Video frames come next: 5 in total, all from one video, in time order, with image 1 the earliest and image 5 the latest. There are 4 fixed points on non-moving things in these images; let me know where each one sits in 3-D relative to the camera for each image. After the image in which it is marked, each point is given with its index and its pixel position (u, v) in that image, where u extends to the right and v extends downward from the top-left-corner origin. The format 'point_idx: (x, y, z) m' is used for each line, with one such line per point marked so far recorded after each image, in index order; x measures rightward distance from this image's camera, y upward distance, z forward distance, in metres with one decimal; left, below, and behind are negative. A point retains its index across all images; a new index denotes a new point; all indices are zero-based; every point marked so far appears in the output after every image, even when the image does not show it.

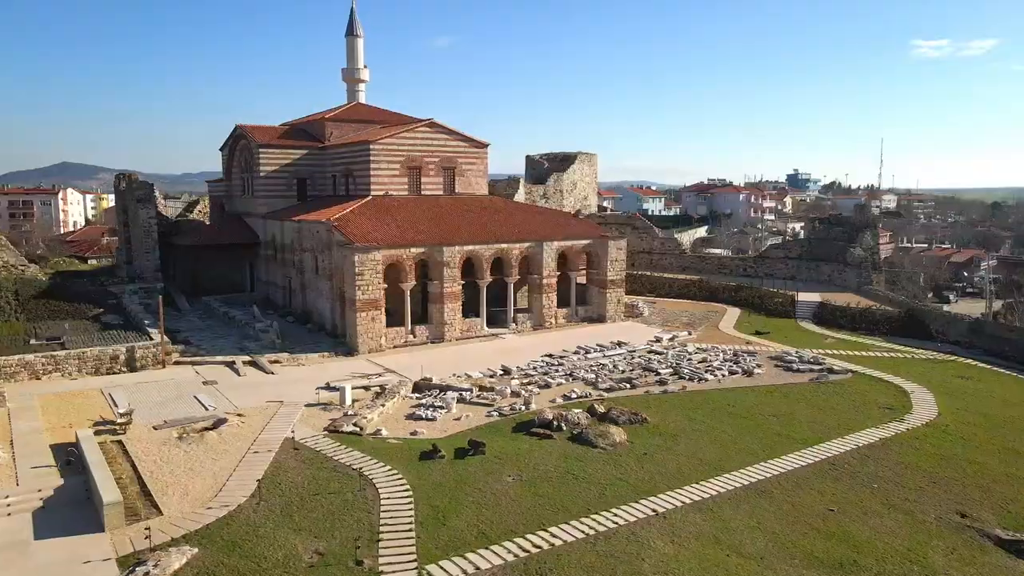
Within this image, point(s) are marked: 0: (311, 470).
0: (-4.3, -3.9, +15.7) m
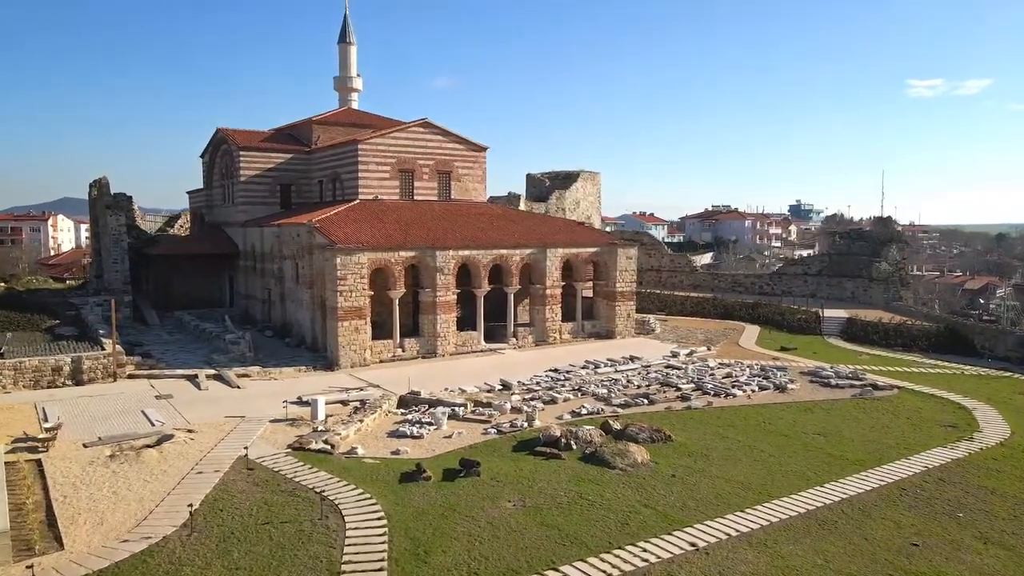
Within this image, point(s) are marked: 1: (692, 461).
0: (-4.3, -3.6, +12.7) m
1: (+3.7, -3.6, +15.3) m
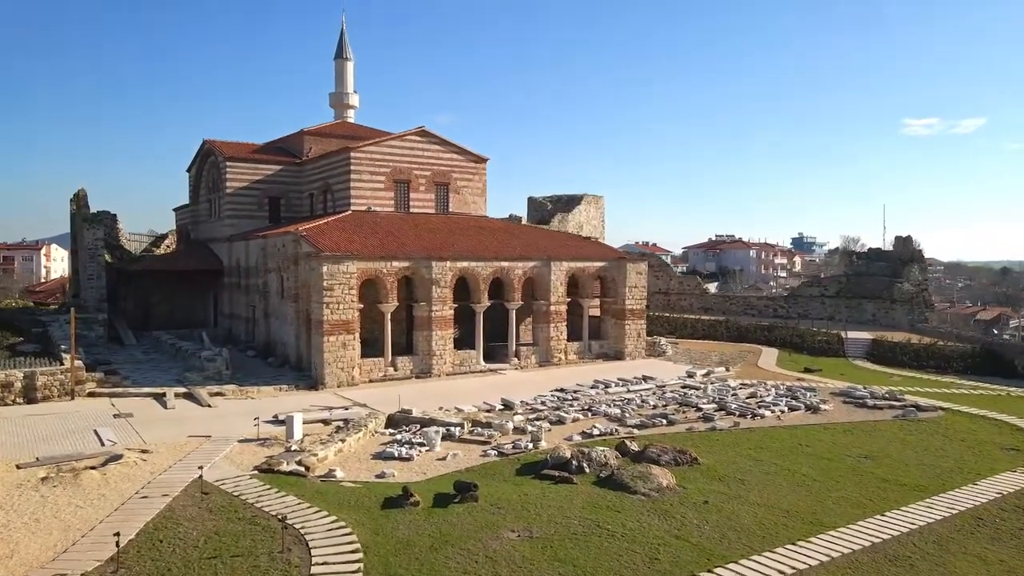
0: (-4.3, -3.4, +10.5) m
1: (+3.8, -3.5, +13.1) m
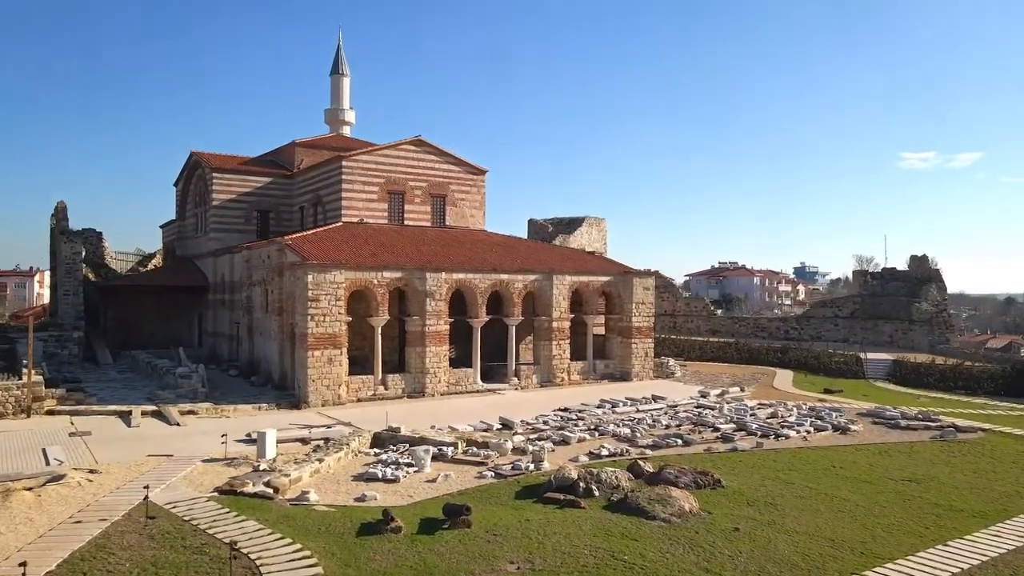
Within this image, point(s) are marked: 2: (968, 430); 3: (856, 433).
0: (-4.3, -3.2, +8.8) m
1: (+3.8, -3.5, +11.4) m
2: (+11.1, -3.5, +18.0) m
3: (+8.3, -3.5, +17.7) m
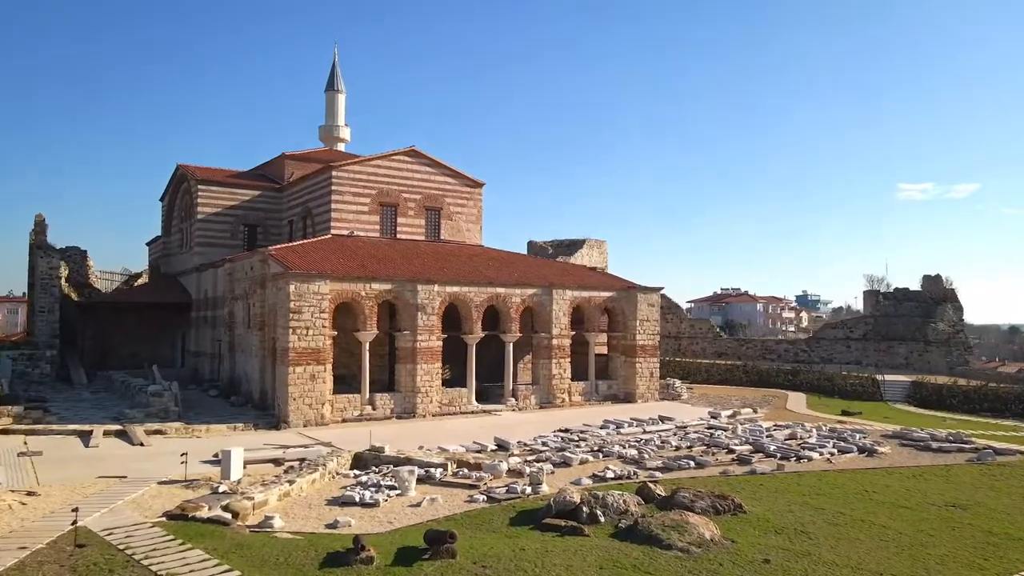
0: (-4.4, -3.0, +7.3) m
1: (+3.7, -3.4, +9.9) m
2: (+11.0, -3.7, +16.4) m
3: (+8.2, -3.7, +16.2) m
